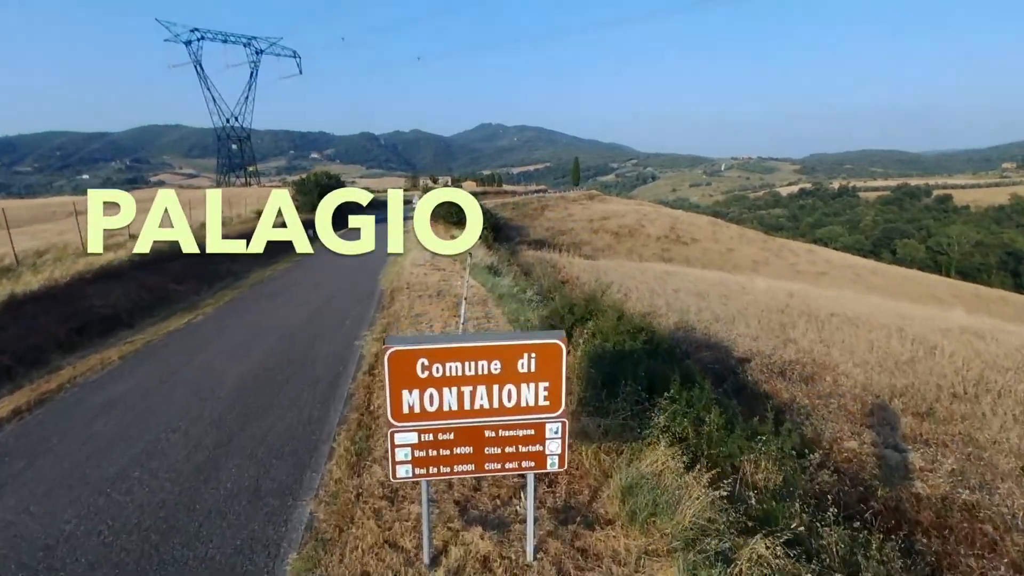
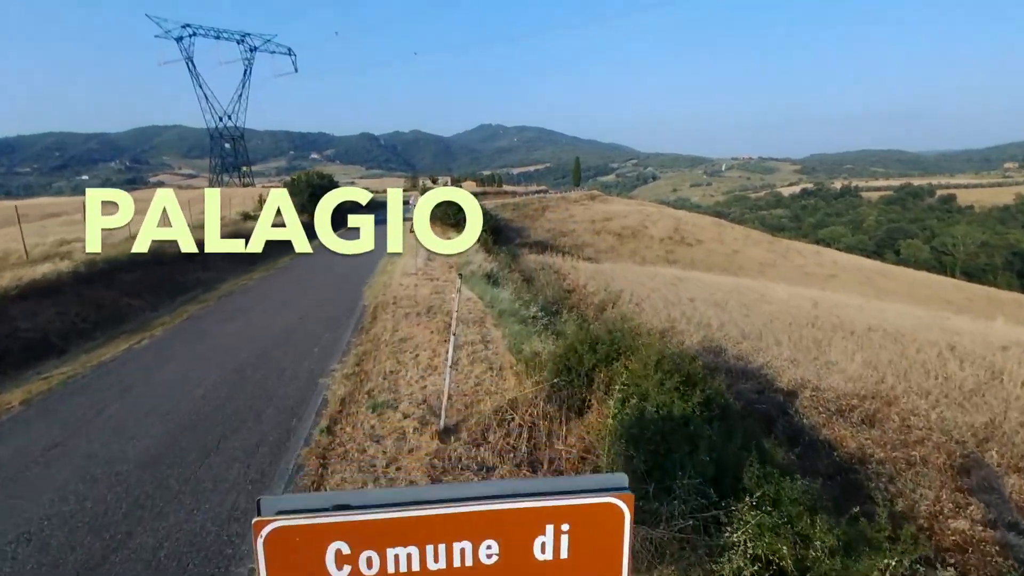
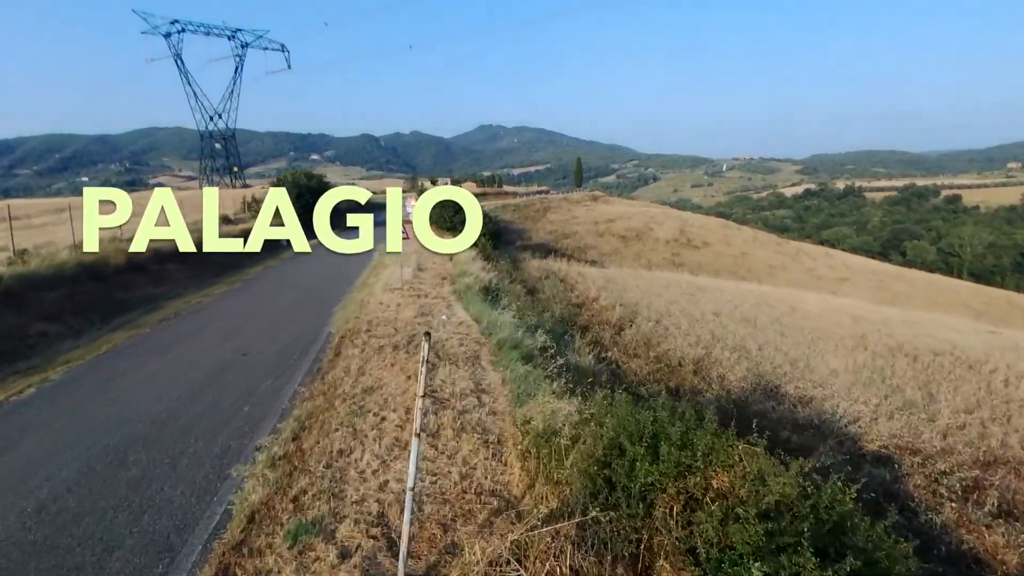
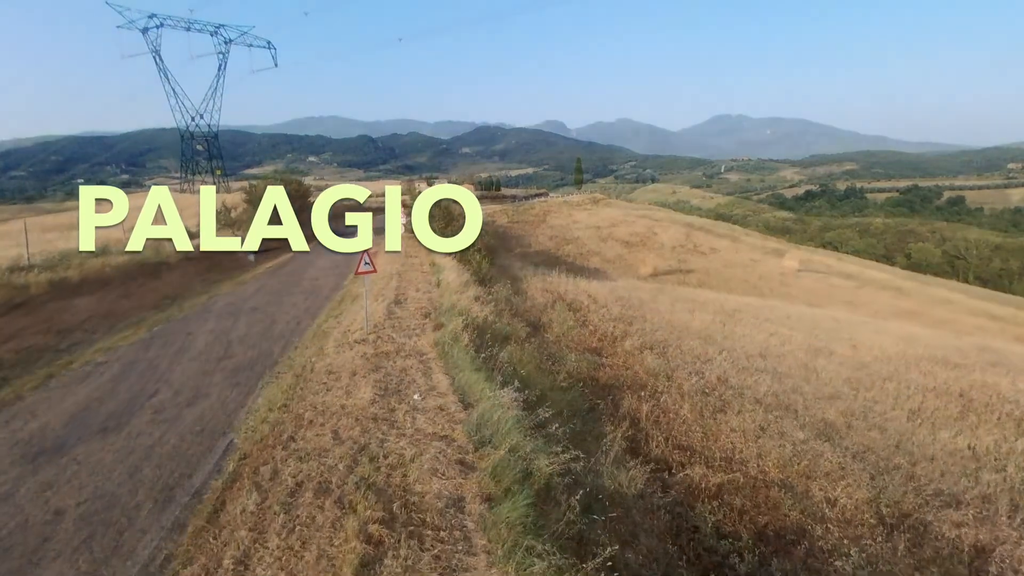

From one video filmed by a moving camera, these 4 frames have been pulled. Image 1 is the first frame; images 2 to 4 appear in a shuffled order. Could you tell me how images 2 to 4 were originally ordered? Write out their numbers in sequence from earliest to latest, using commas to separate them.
2, 3, 4
